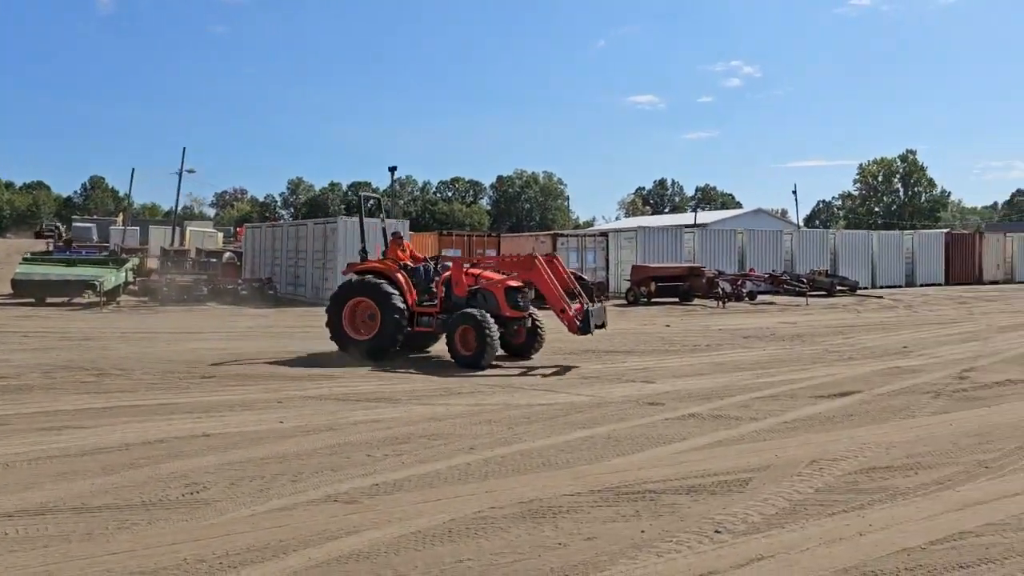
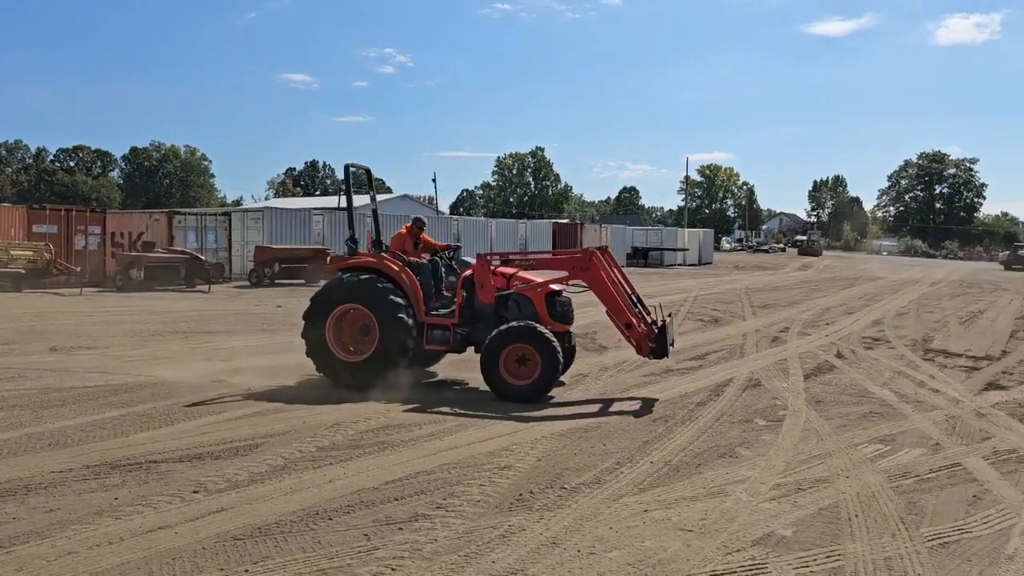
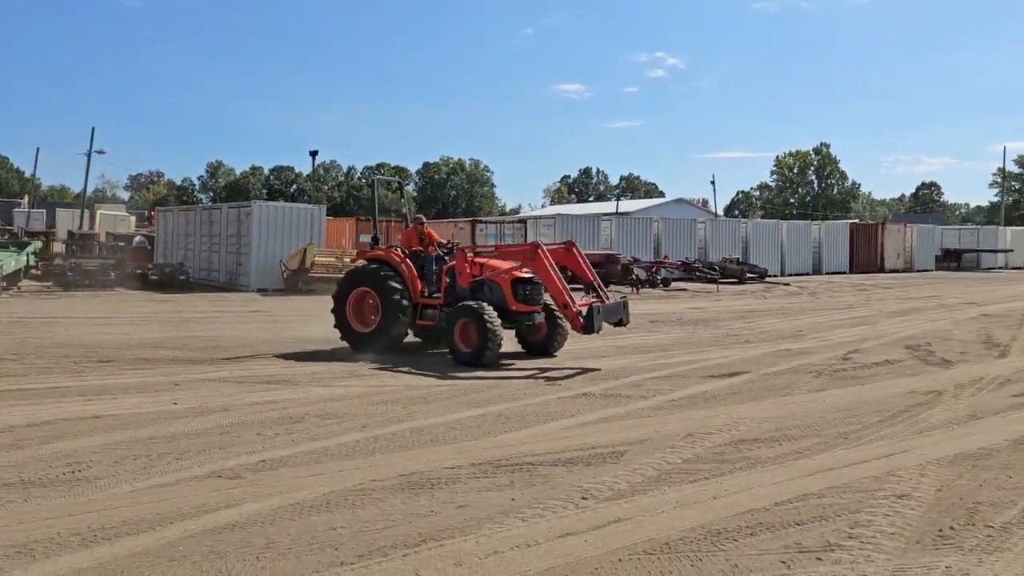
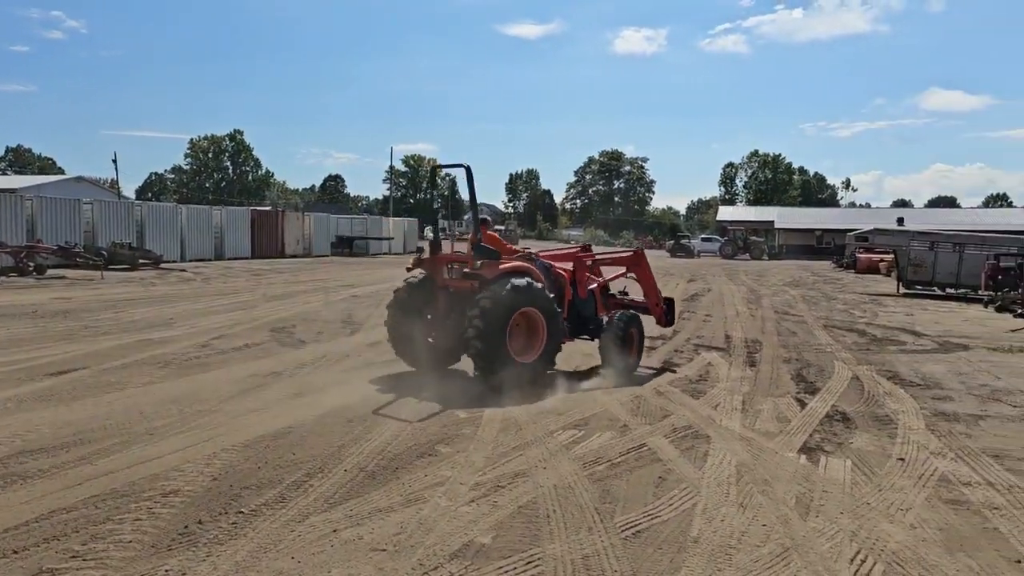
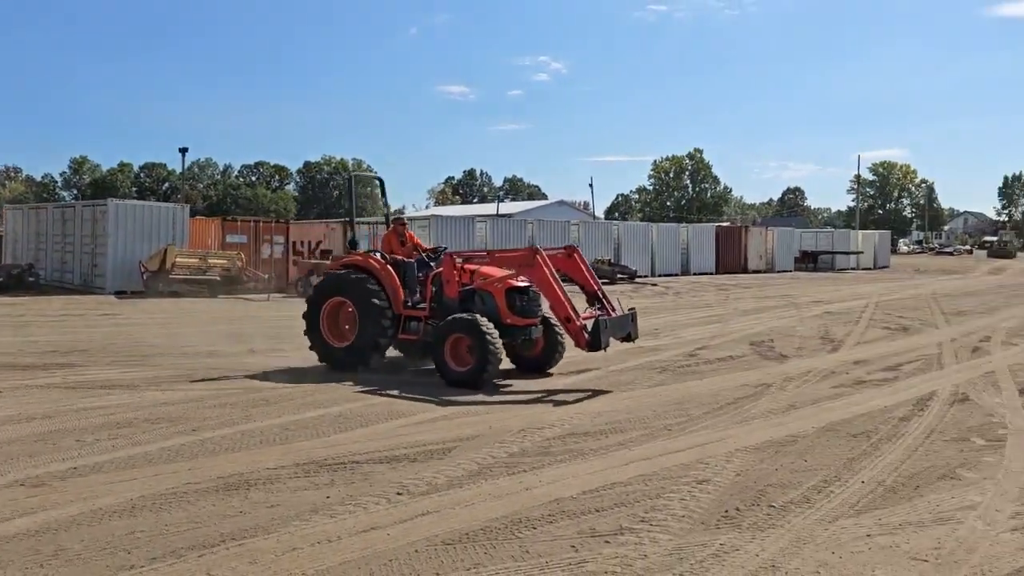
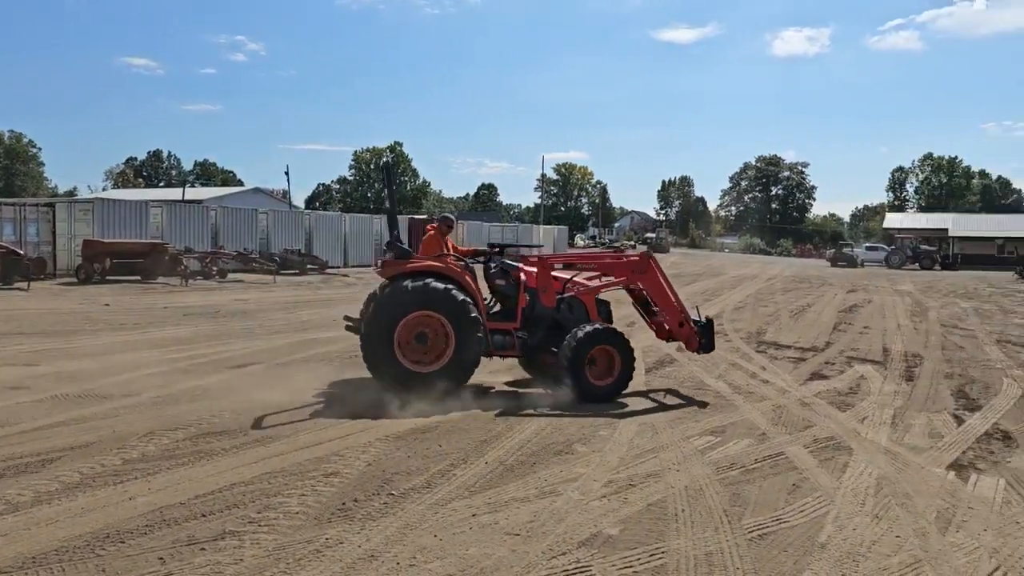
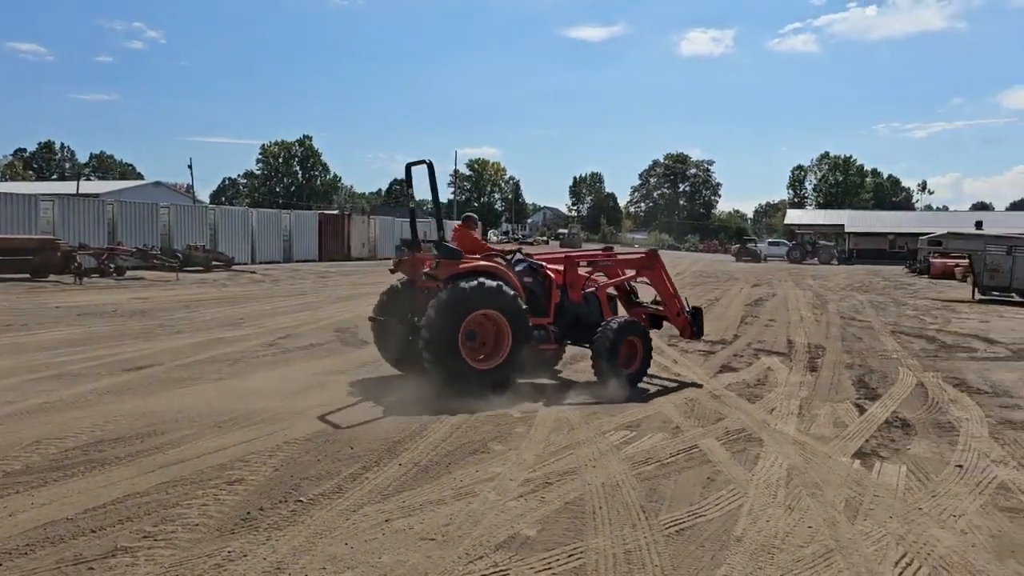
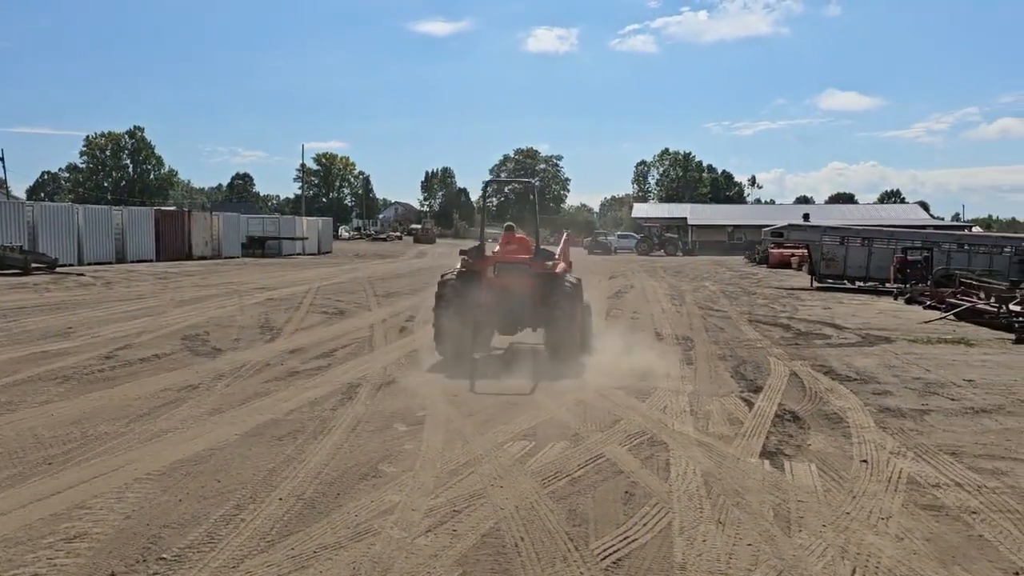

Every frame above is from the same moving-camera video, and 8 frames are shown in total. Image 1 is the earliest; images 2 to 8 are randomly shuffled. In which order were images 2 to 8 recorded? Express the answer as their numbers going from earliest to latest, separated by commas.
3, 5, 2, 6, 7, 4, 8
